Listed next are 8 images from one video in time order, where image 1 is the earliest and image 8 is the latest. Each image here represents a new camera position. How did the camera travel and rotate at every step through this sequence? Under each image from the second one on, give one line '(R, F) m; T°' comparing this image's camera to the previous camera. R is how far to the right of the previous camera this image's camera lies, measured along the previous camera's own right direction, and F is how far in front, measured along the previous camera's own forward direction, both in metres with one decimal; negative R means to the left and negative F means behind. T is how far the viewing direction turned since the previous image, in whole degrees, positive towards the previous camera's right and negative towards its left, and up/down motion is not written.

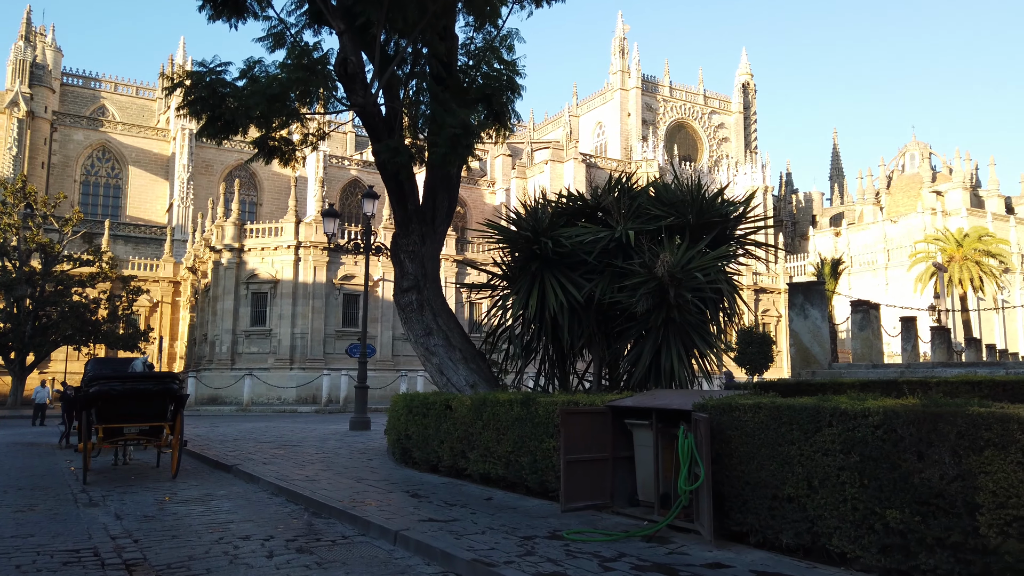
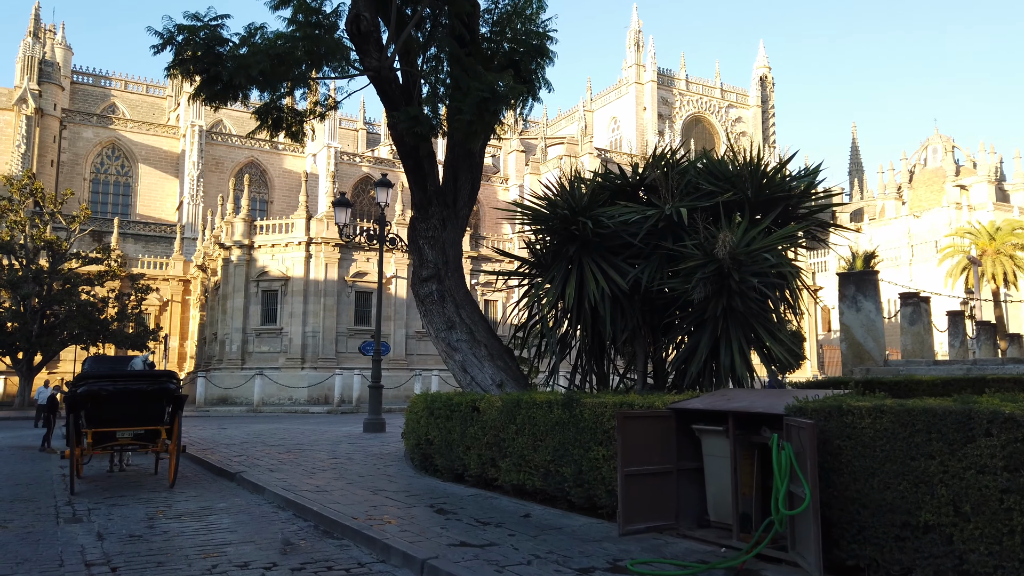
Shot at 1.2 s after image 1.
(-0.3, +1.2) m; -1°
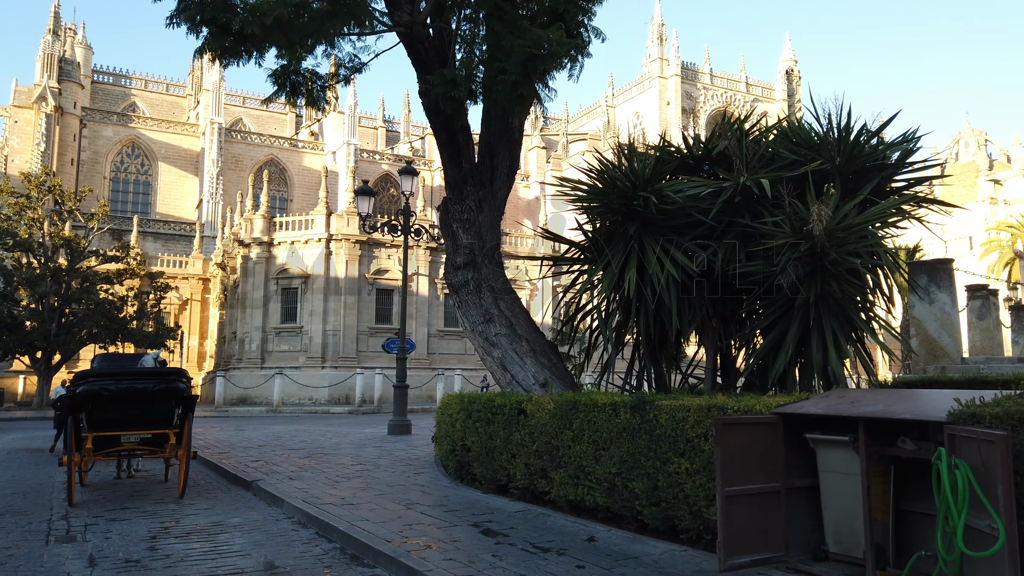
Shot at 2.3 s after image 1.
(-0.4, +1.2) m; -1°
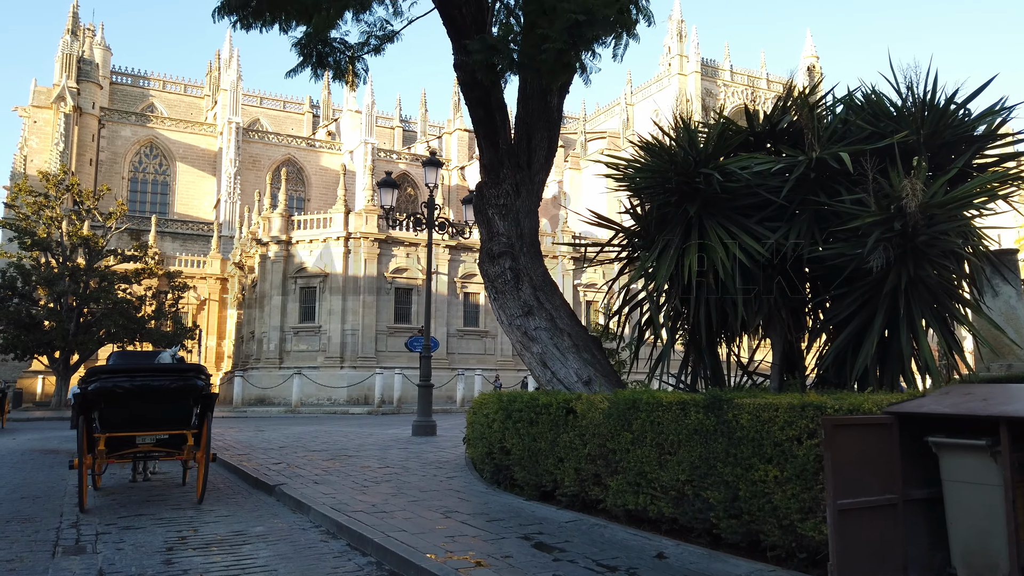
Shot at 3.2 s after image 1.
(-0.3, +0.7) m; -1°
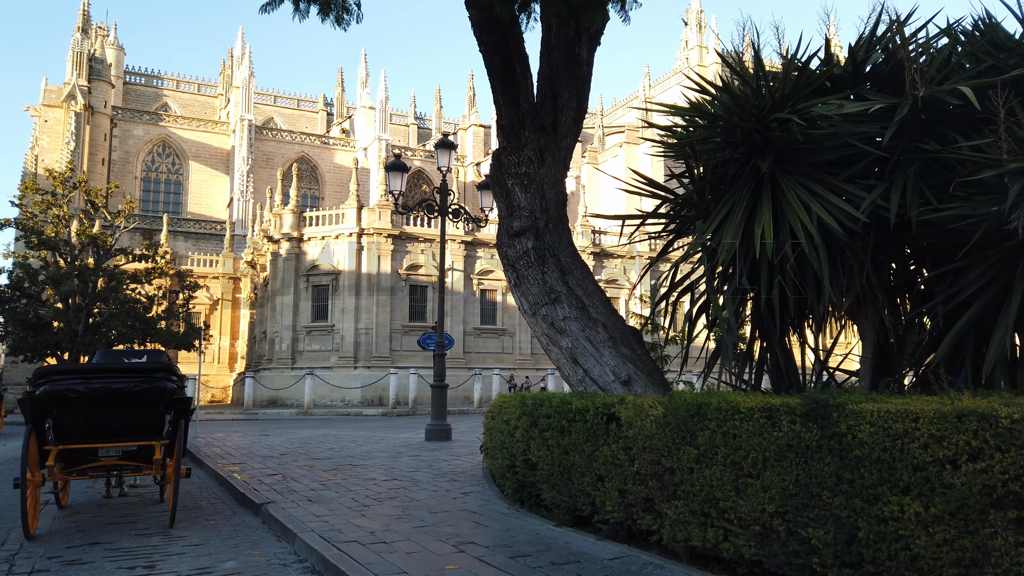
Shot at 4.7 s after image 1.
(-0.1, +1.5) m; -1°
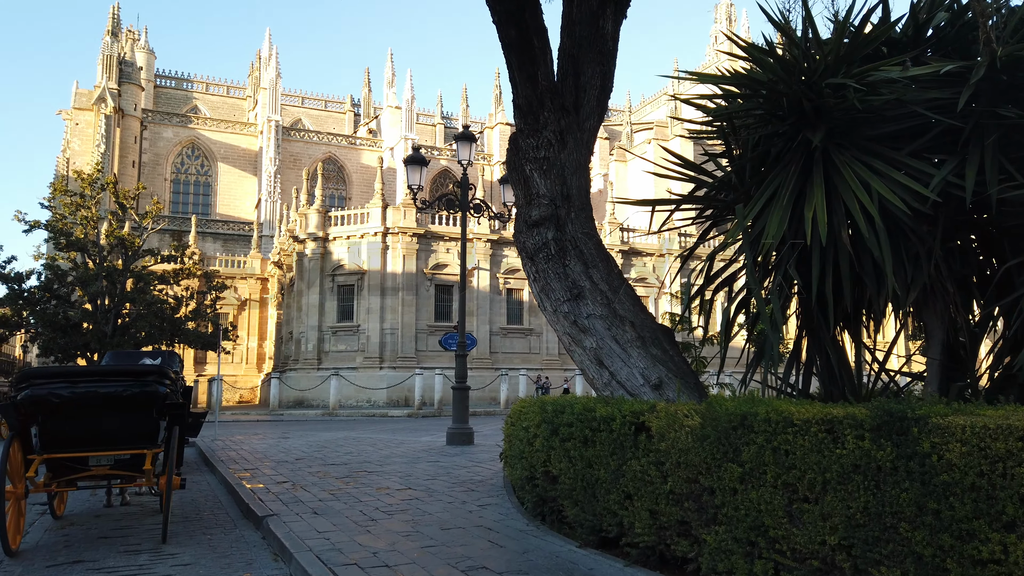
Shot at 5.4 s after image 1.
(+0.1, +0.7) m; -2°
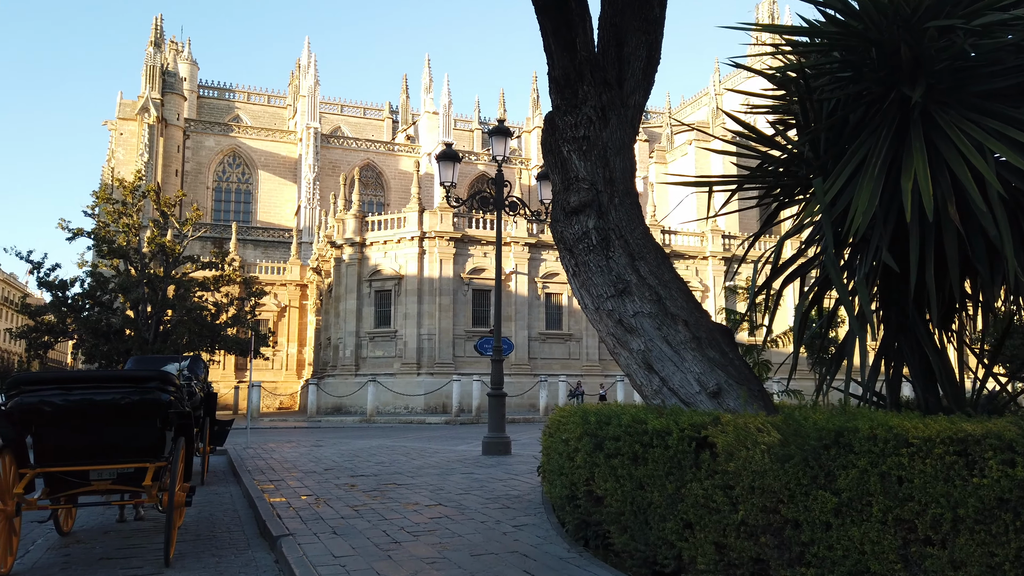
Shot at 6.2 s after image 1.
(0.0, +0.8) m; -3°
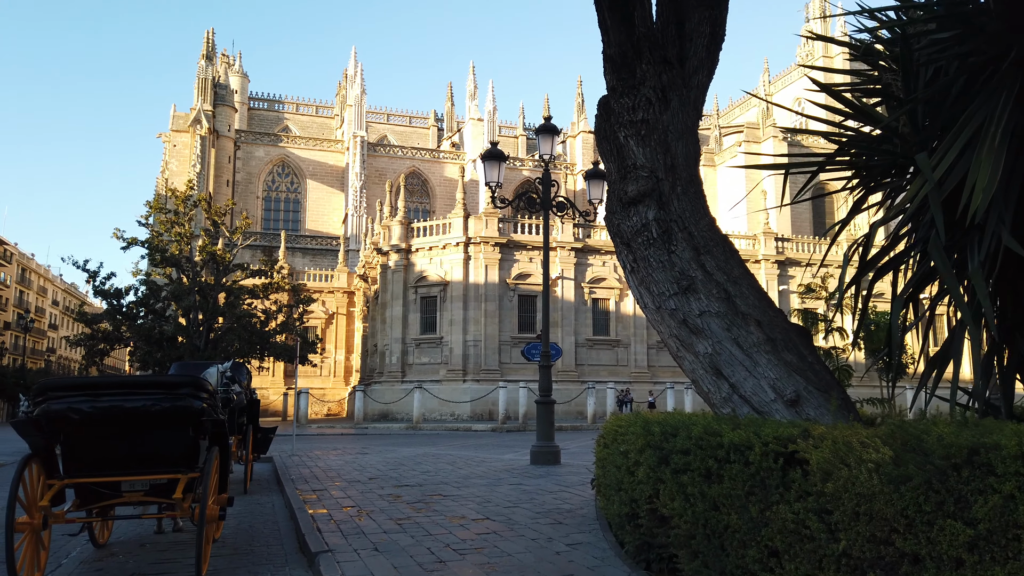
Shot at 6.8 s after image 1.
(-0.1, +0.5) m; -3°
